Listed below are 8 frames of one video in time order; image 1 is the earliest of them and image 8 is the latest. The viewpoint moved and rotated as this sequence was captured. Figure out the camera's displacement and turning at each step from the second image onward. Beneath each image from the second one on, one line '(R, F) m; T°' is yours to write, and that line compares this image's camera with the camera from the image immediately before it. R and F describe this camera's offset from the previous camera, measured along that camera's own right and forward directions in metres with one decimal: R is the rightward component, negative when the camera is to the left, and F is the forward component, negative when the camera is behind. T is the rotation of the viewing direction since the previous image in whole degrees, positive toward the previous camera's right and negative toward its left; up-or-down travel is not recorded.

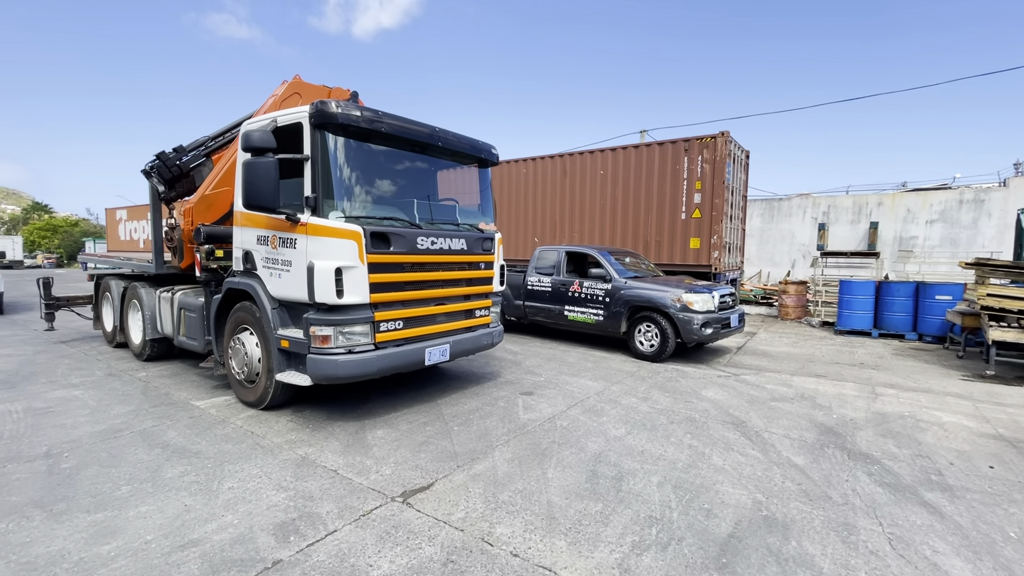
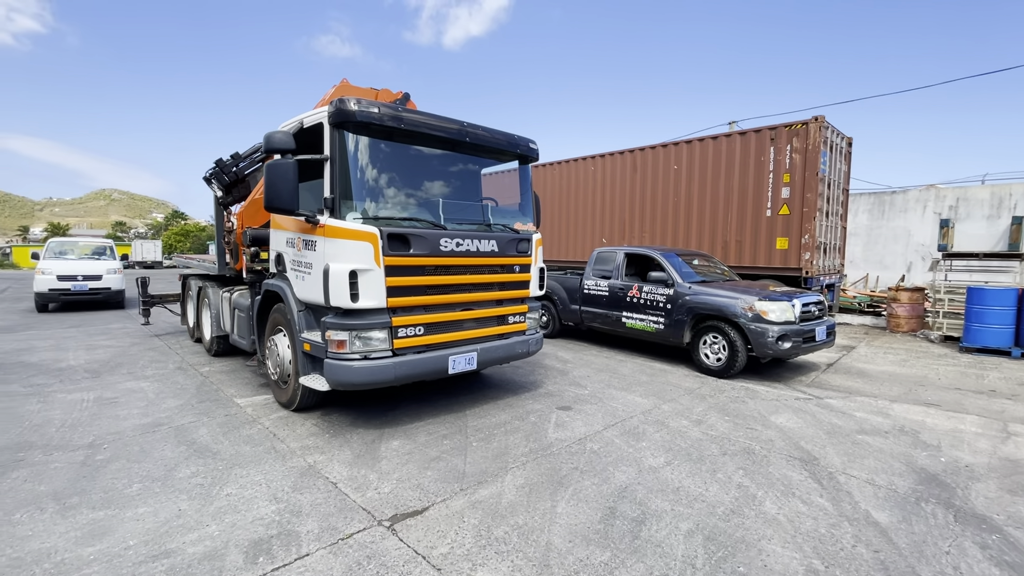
(+0.5, +0.4) m; -10°
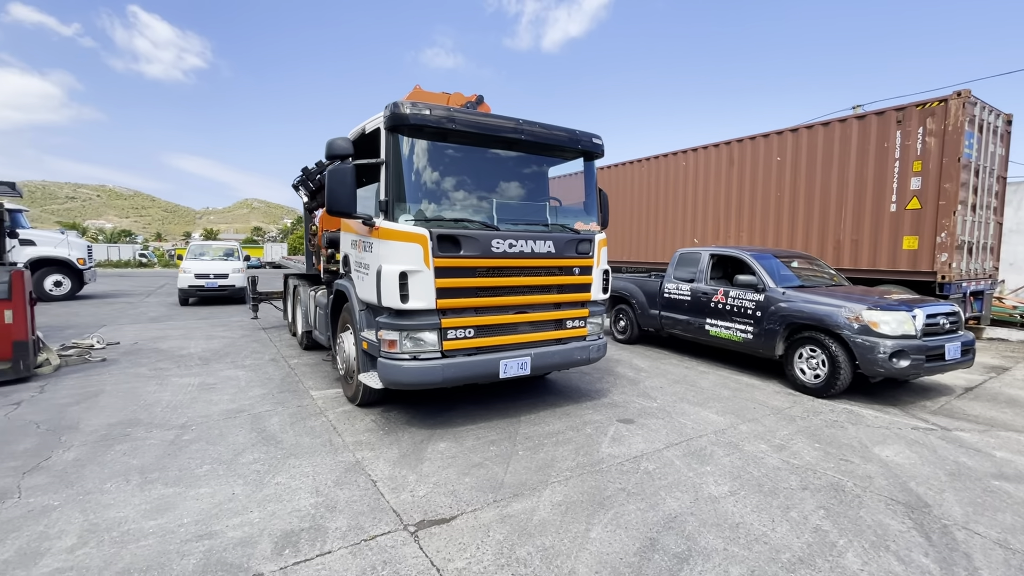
(+0.4, +0.2) m; -11°
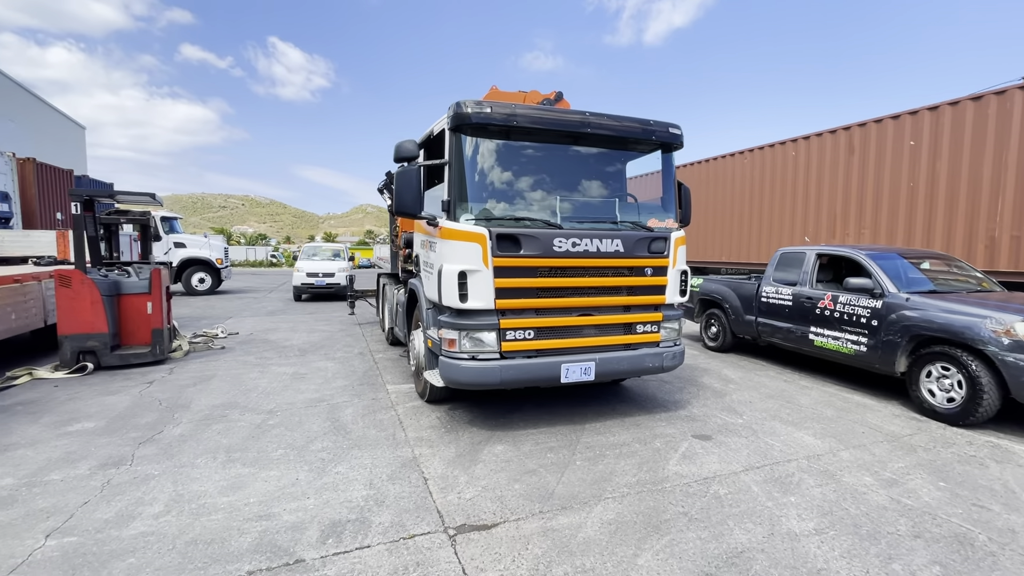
(+0.3, +0.2) m; -11°
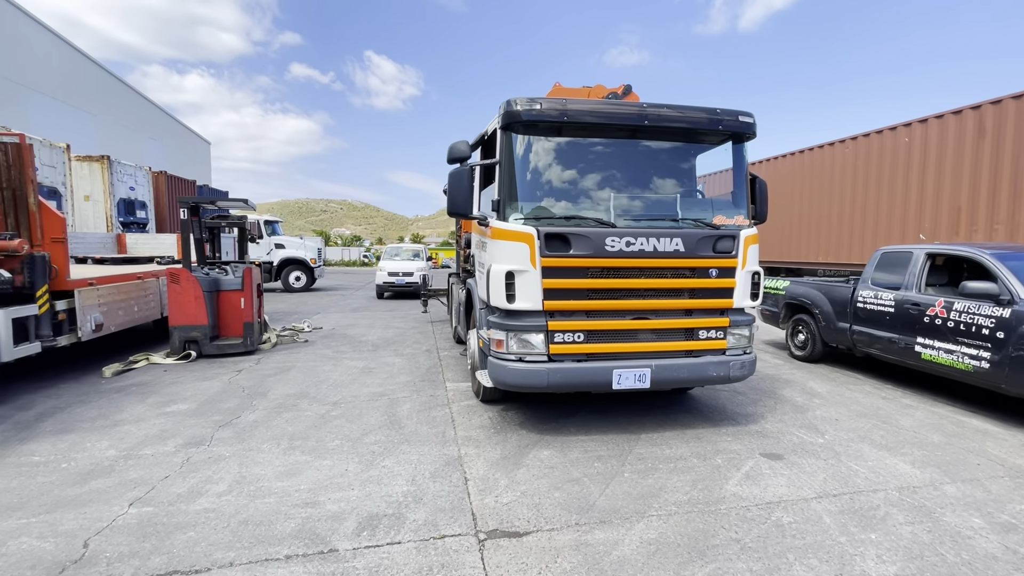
(+0.3, +0.1) m; -10°
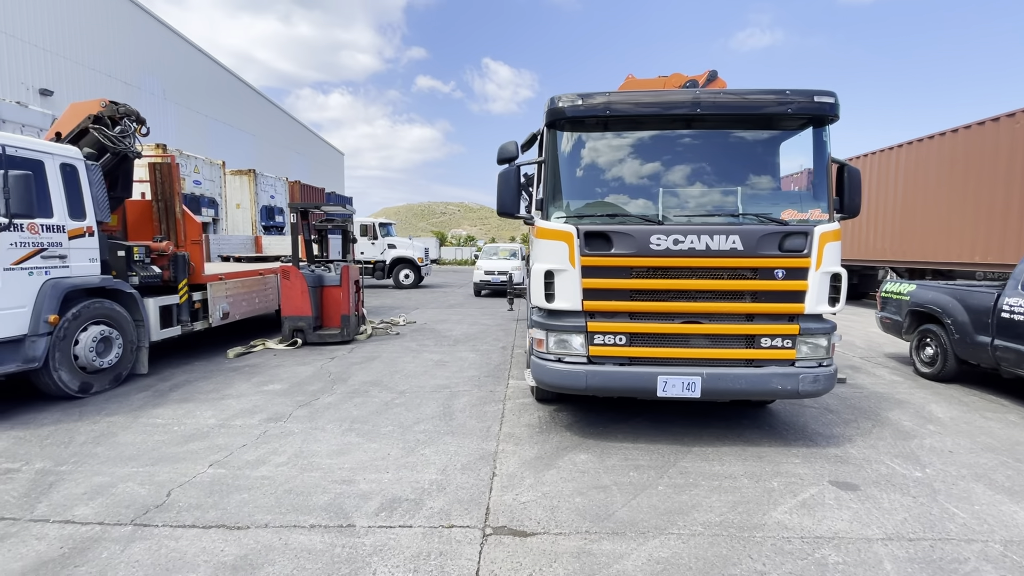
(+0.6, +0.1) m; -13°
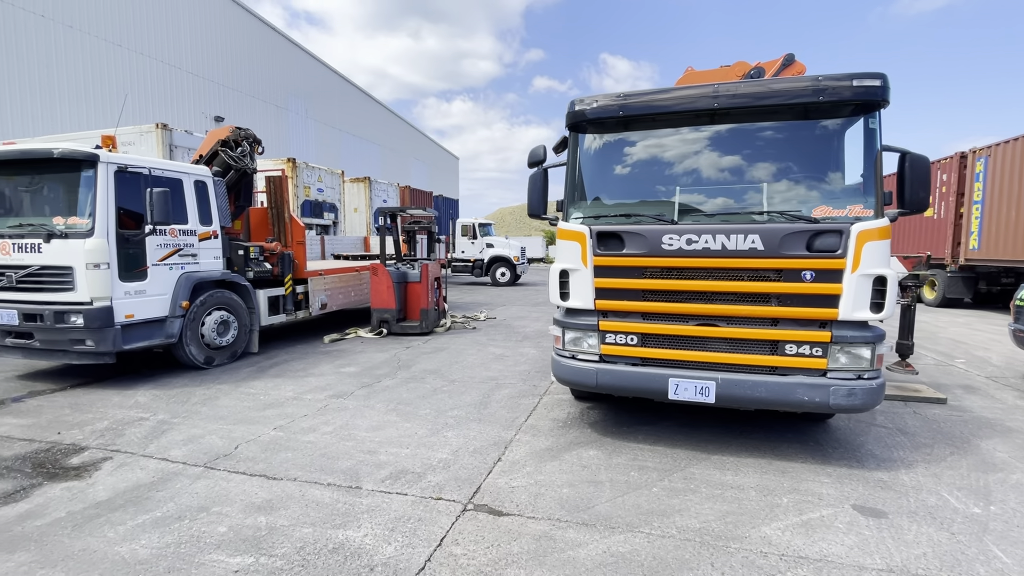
(+0.8, -0.1) m; -14°
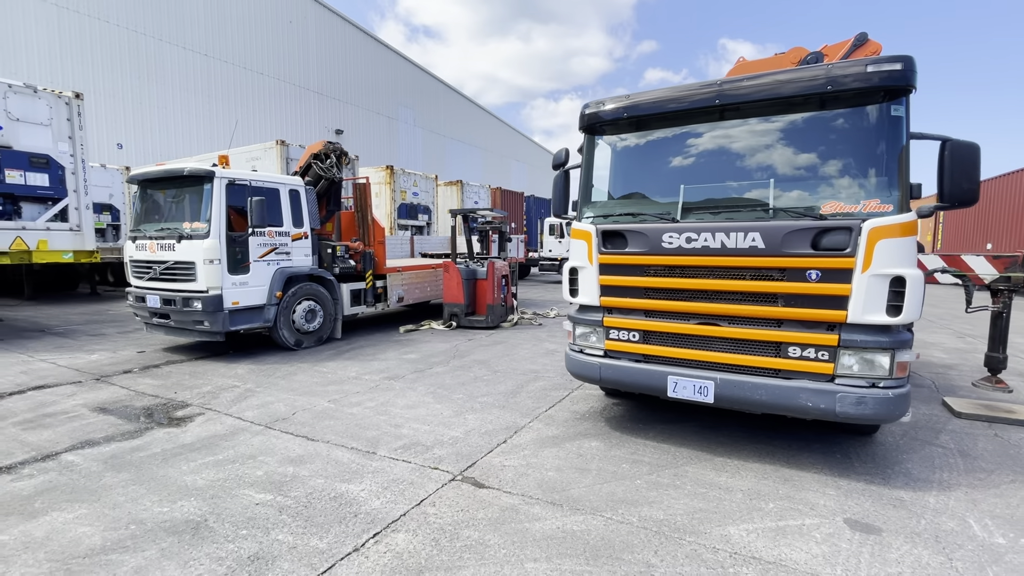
(+0.8, -0.2) m; -13°
